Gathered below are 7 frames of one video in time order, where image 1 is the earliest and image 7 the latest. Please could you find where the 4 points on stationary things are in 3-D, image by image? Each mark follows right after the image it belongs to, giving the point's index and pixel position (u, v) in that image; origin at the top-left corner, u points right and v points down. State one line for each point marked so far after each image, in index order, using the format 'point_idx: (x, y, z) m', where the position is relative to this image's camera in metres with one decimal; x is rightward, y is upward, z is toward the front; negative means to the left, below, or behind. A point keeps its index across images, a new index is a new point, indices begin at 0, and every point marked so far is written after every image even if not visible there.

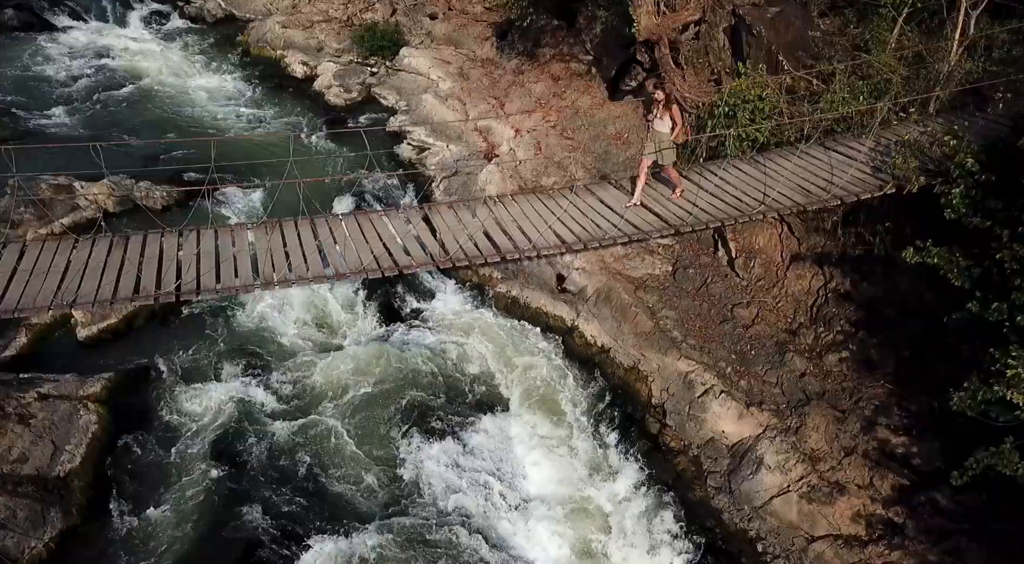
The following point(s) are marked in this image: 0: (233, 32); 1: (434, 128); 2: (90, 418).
0: (-8.2, +7.5, +19.0) m
1: (-1.7, +3.3, +13.8) m
2: (-5.0, -1.5, +7.6) m
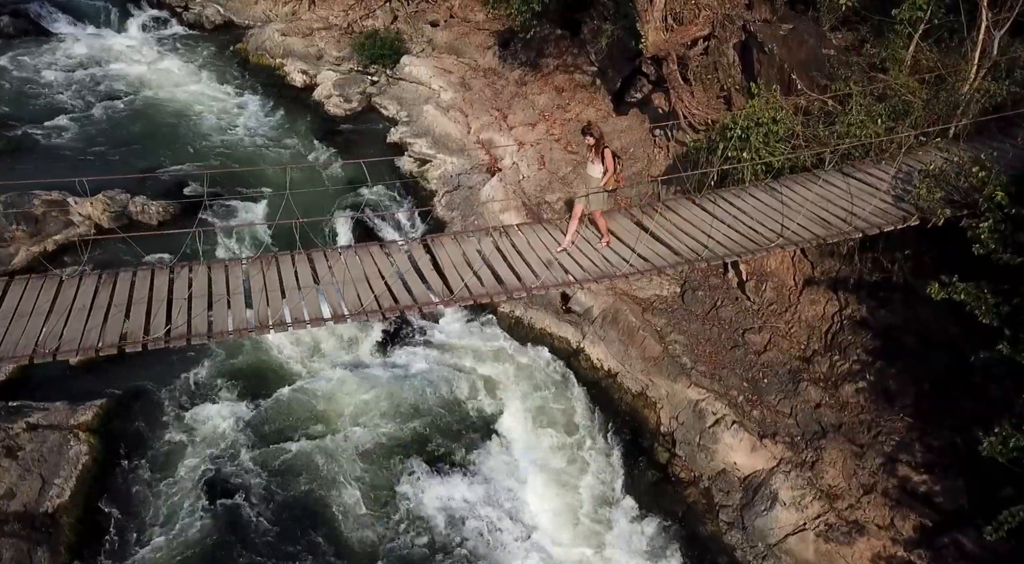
0: (-8.2, +7.1, +18.7) m
1: (-1.6, +3.0, +13.6) m
2: (-4.9, -1.9, +7.4) m
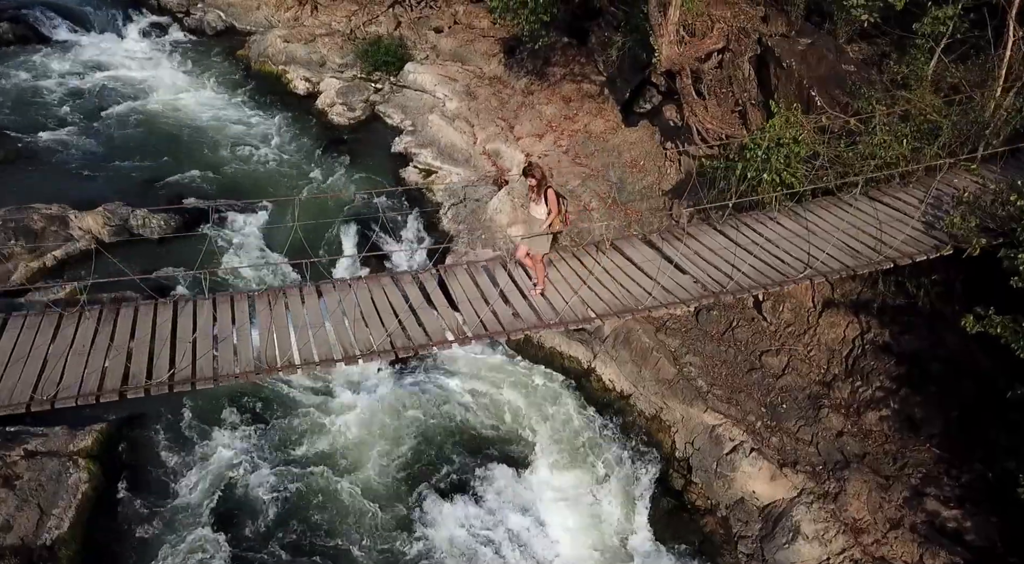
0: (-8.0, +6.9, +18.5) m
1: (-1.5, +2.7, +13.3) m
2: (-4.8, -2.1, +7.1) m
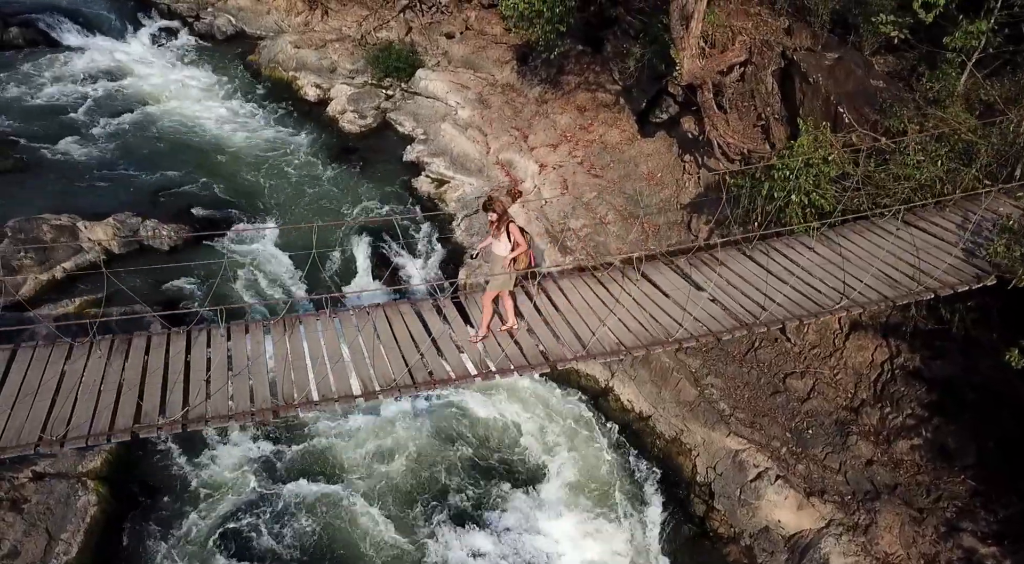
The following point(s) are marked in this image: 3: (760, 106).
0: (-7.7, +6.6, +18.4) m
1: (-1.2, +2.5, +13.2) m
2: (-4.6, -2.3, +7.0) m
3: (+3.6, +2.6, +9.4) m
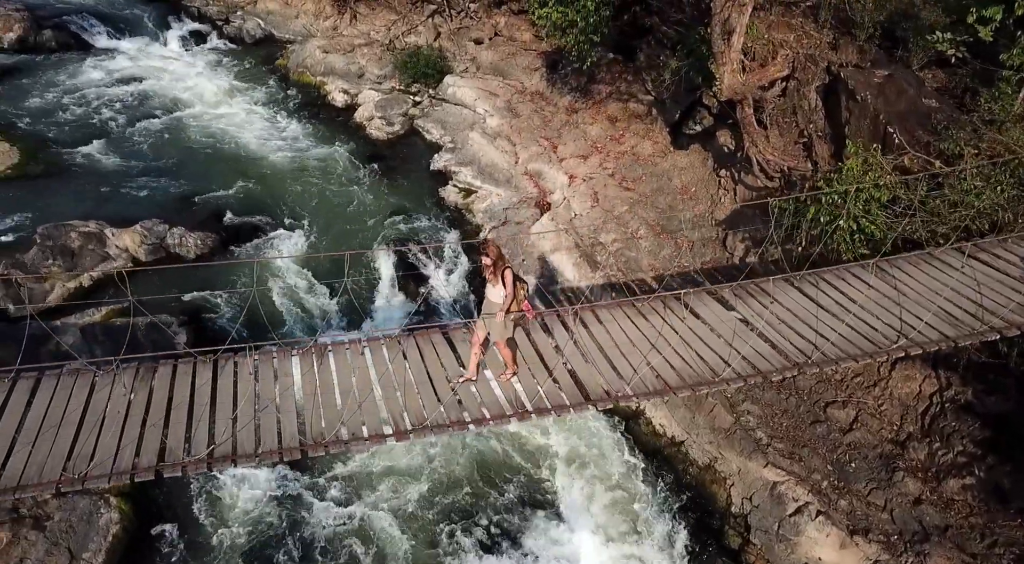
0: (-6.8, +6.5, +18.4) m
1: (-0.6, +2.3, +13.0) m
2: (-4.3, -2.5, +6.9) m
3: (+4.1, +2.2, +9.1) m
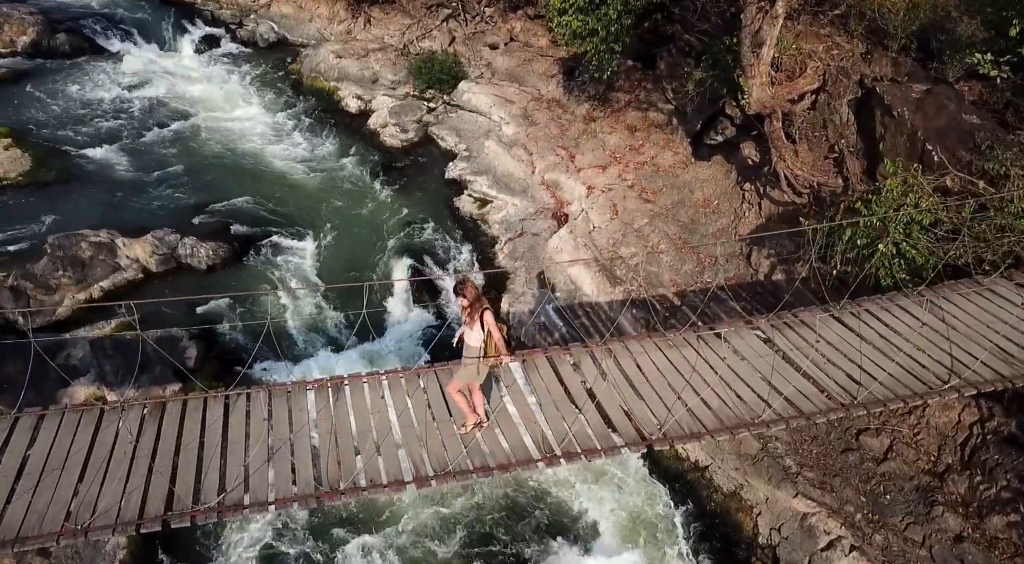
0: (-6.4, +6.3, +18.3) m
1: (-0.3, +2.0, +12.7) m
2: (-4.0, -2.7, +6.7) m
3: (+4.4, +2.0, +8.7) m
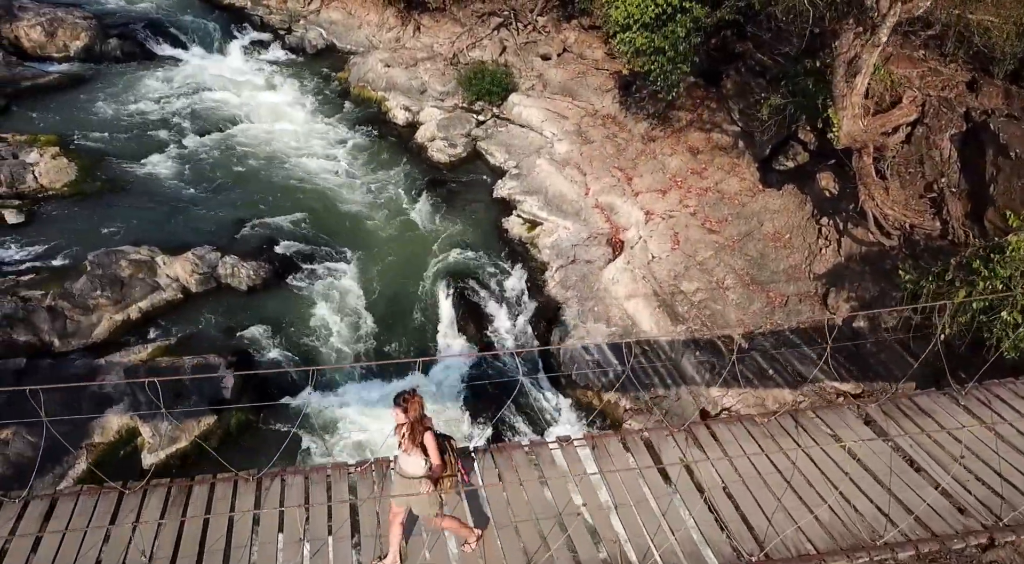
0: (-5.0, +6.0, +18.0) m
1: (+0.7, +1.5, +12.1) m
2: (-3.5, -3.1, +6.3) m
3: (+5.1, +1.3, +7.9) m
